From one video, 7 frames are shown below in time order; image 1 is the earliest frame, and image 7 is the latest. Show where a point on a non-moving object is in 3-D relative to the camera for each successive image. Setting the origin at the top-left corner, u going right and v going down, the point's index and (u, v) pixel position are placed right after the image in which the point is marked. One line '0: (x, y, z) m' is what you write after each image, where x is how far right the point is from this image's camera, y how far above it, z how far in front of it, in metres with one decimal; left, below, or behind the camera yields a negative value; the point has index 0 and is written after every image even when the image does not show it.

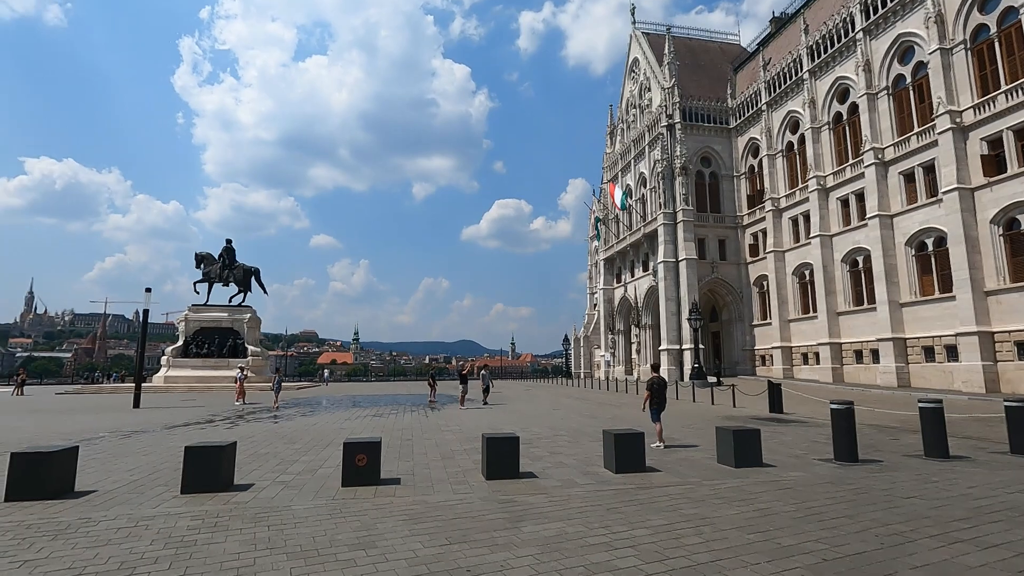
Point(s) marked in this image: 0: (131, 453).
0: (-8.0, -3.5, +11.4) m
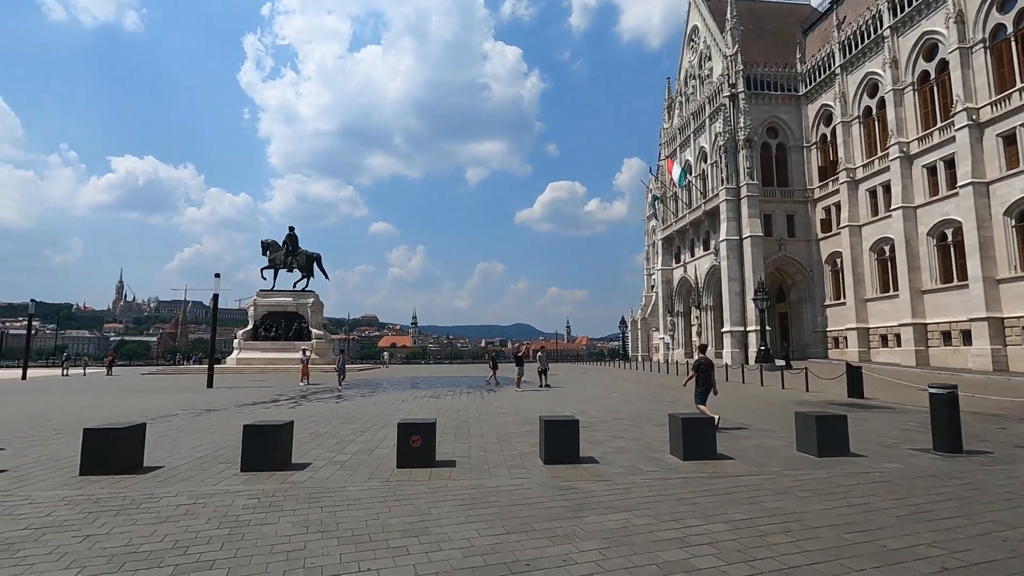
0: (-6.8, -3.1, +11.7) m
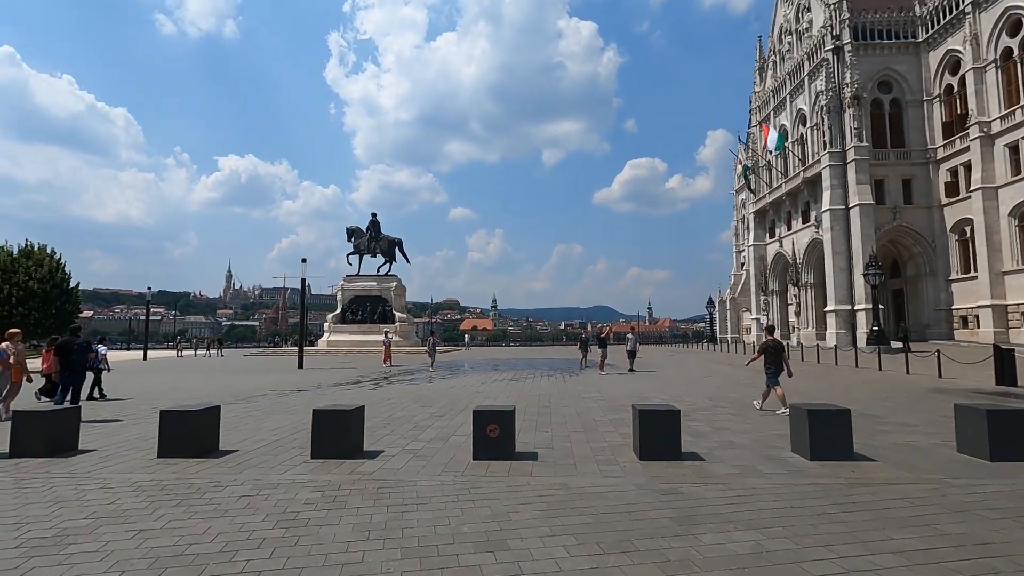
0: (-5.0, -2.7, +11.7) m
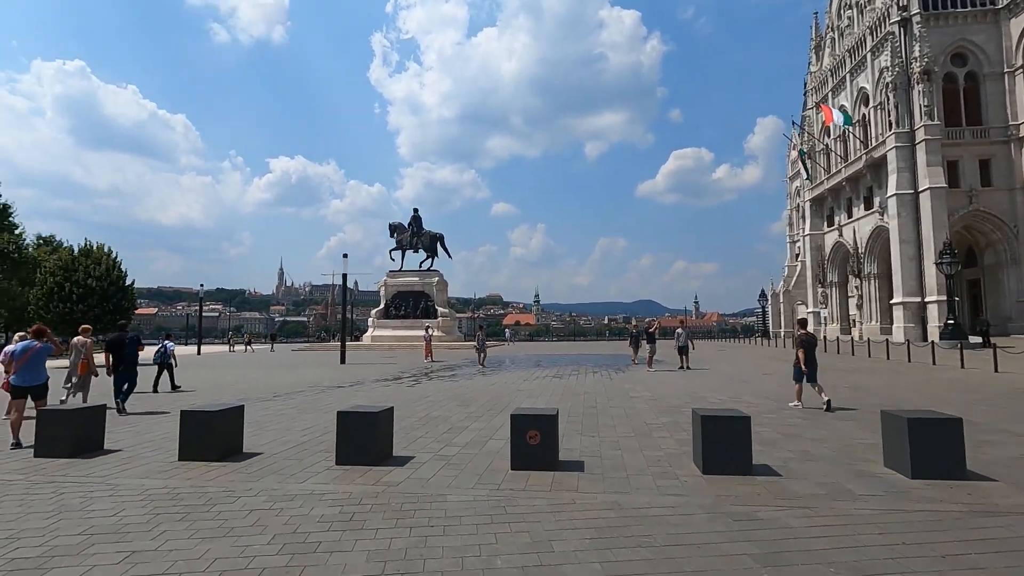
0: (-4.1, -2.6, +11.3) m
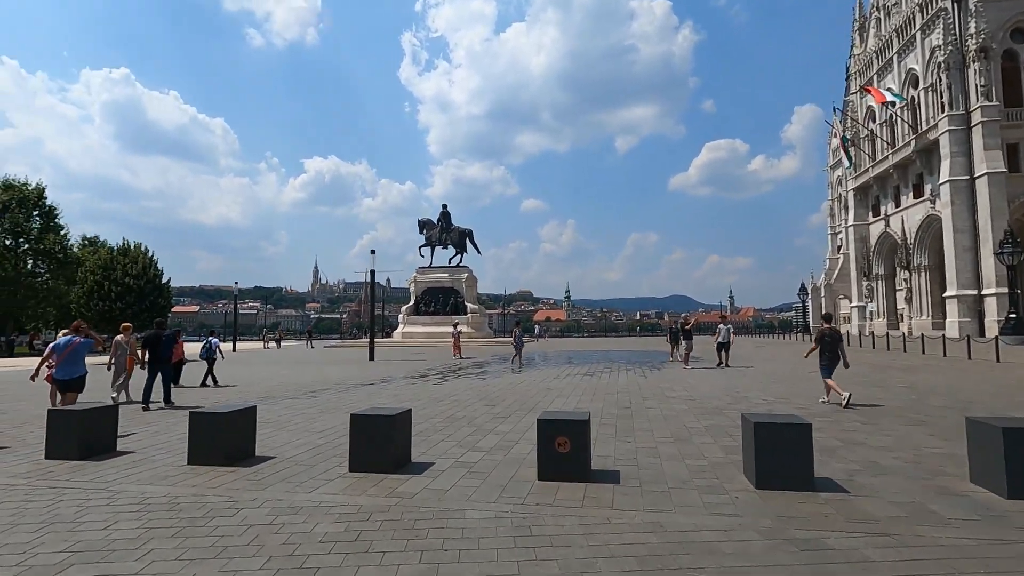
0: (-3.5, -2.5, +10.9) m
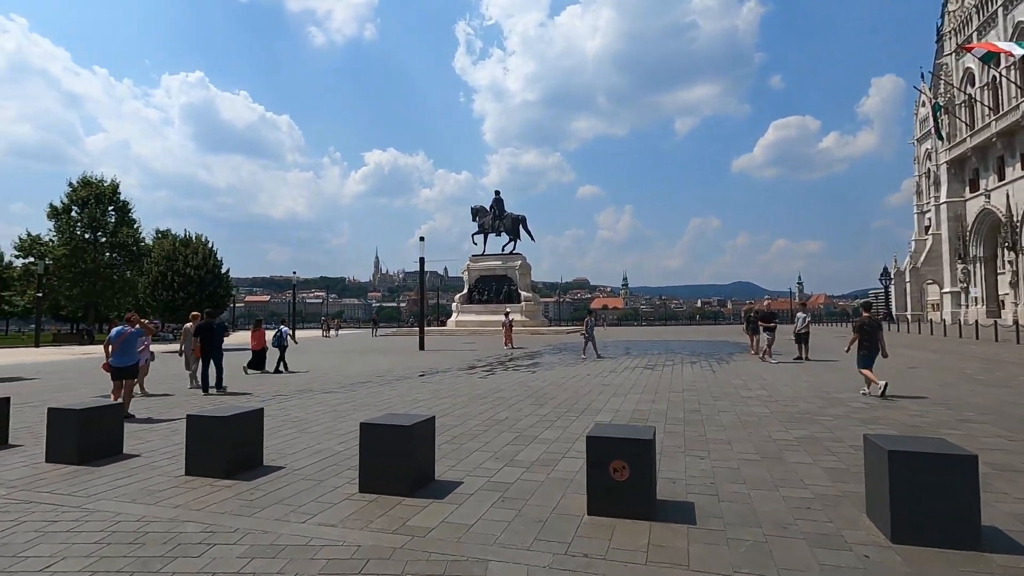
0: (-2.6, -2.2, +10.1) m
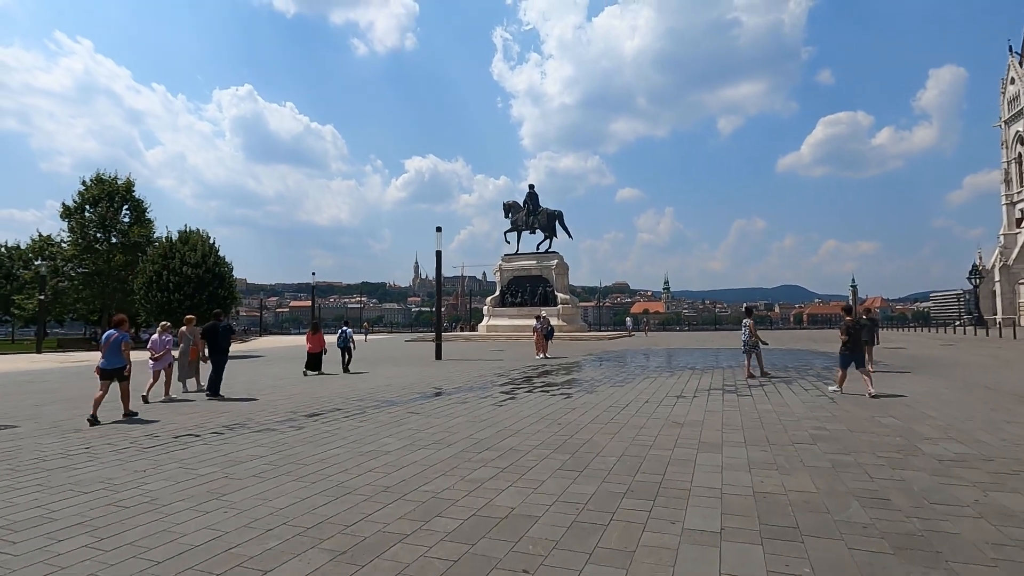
0: (-2.4, -2.0, +6.1) m
